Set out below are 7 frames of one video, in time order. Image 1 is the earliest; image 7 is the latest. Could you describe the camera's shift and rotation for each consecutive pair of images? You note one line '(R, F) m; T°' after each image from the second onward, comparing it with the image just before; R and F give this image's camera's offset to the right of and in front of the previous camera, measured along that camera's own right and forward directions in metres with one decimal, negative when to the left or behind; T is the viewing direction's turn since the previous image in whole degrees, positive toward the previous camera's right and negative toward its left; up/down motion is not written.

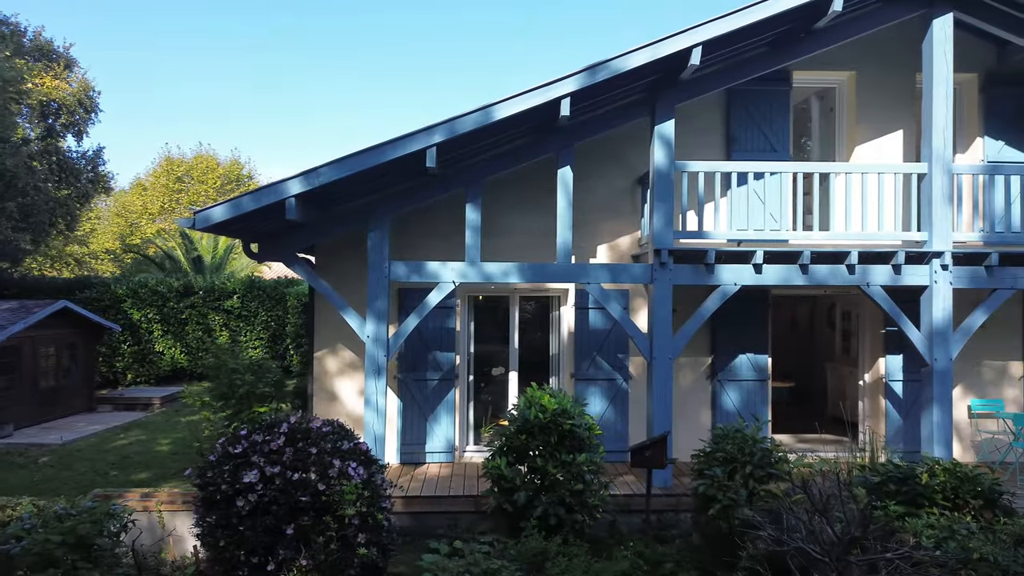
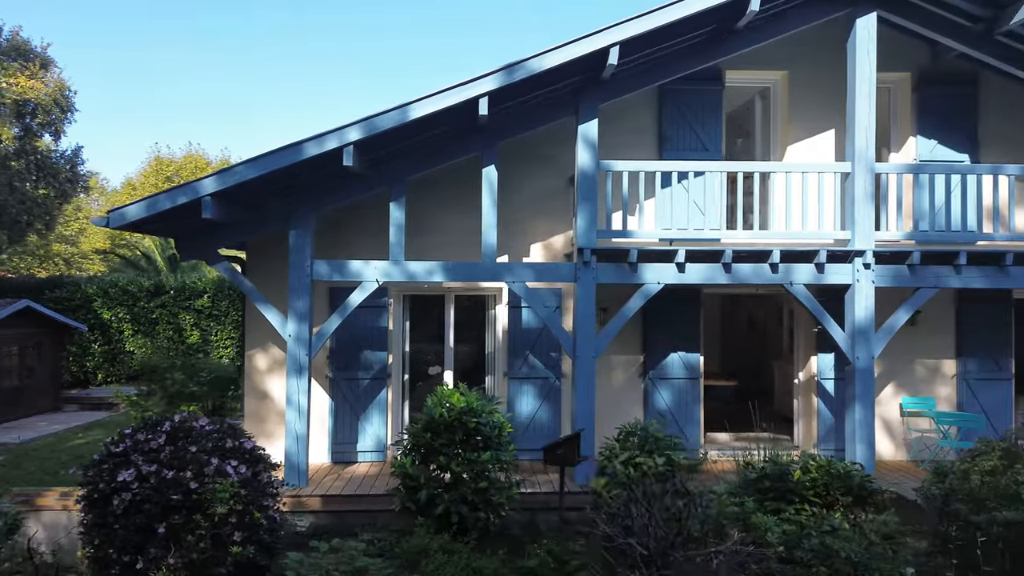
(+0.7, 0.0) m; 0°
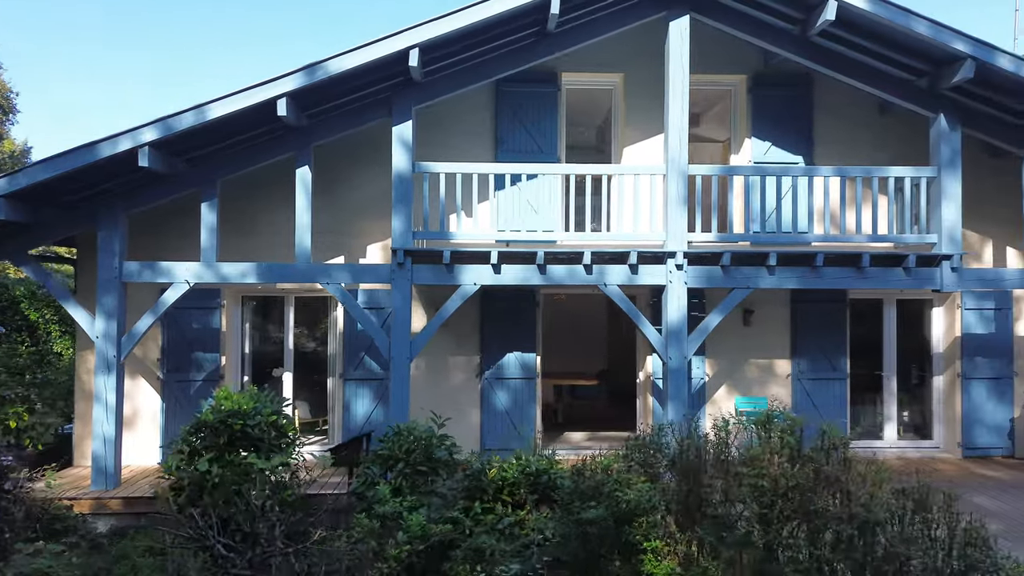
(+1.6, 0.0) m; +1°
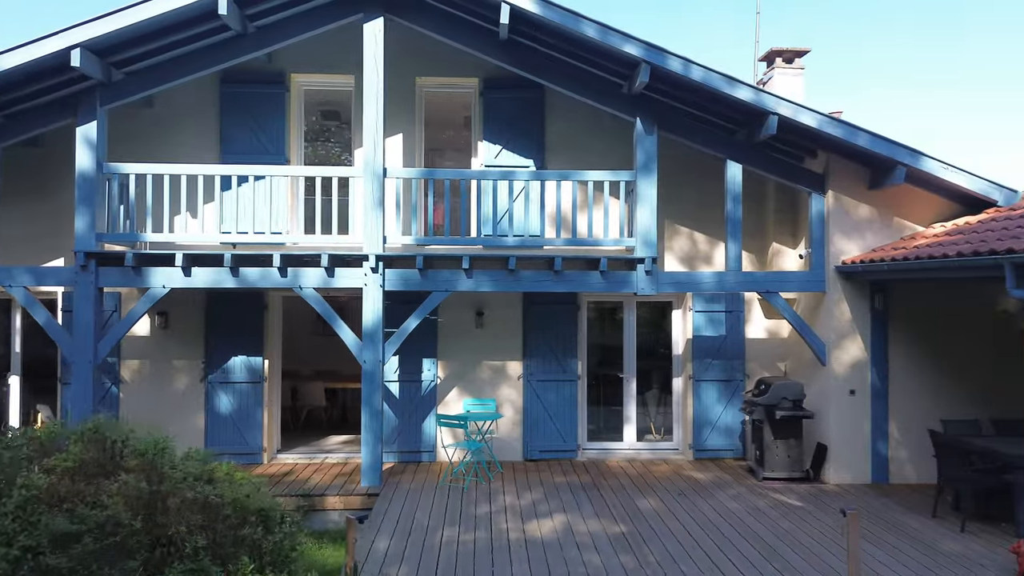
(+2.7, 0.0) m; +1°
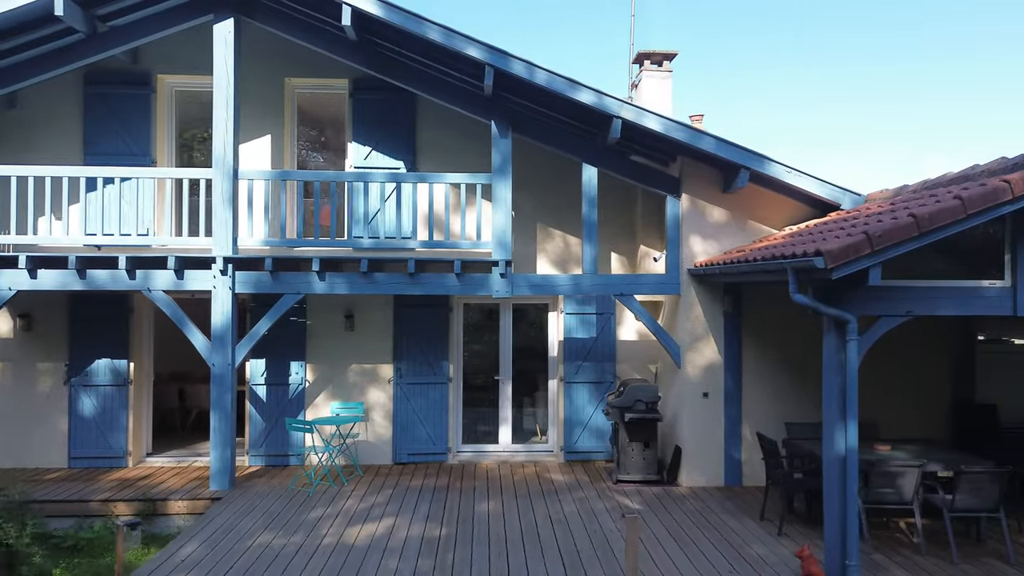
(+1.3, 0.0) m; +1°
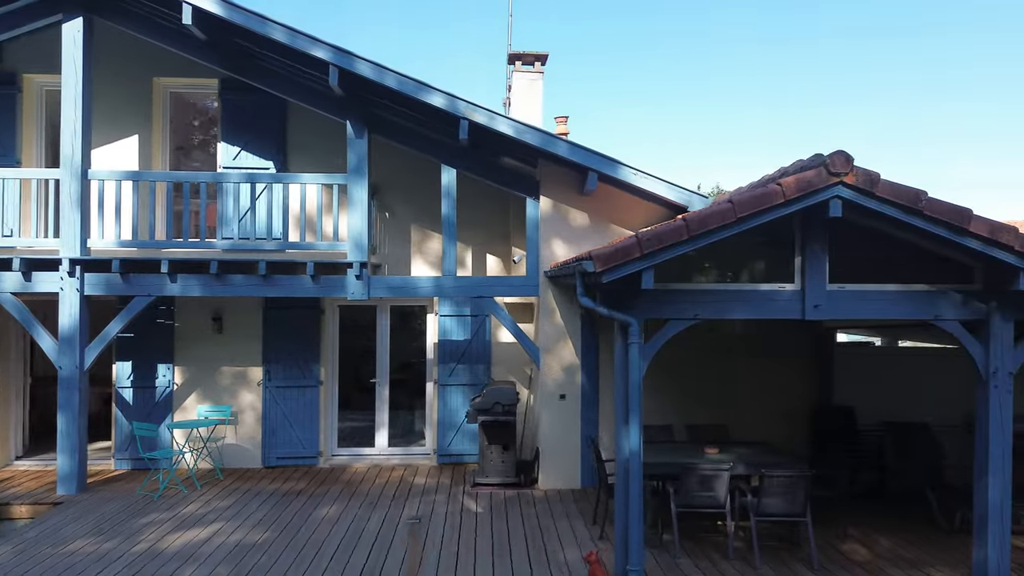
(+1.3, 0.0) m; 0°
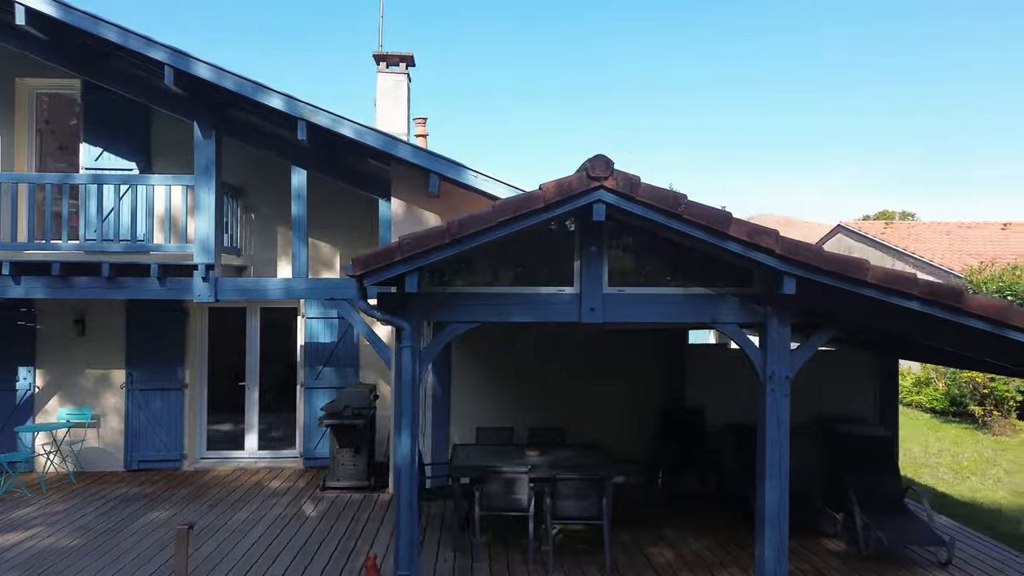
(+1.3, 0.0) m; +1°
